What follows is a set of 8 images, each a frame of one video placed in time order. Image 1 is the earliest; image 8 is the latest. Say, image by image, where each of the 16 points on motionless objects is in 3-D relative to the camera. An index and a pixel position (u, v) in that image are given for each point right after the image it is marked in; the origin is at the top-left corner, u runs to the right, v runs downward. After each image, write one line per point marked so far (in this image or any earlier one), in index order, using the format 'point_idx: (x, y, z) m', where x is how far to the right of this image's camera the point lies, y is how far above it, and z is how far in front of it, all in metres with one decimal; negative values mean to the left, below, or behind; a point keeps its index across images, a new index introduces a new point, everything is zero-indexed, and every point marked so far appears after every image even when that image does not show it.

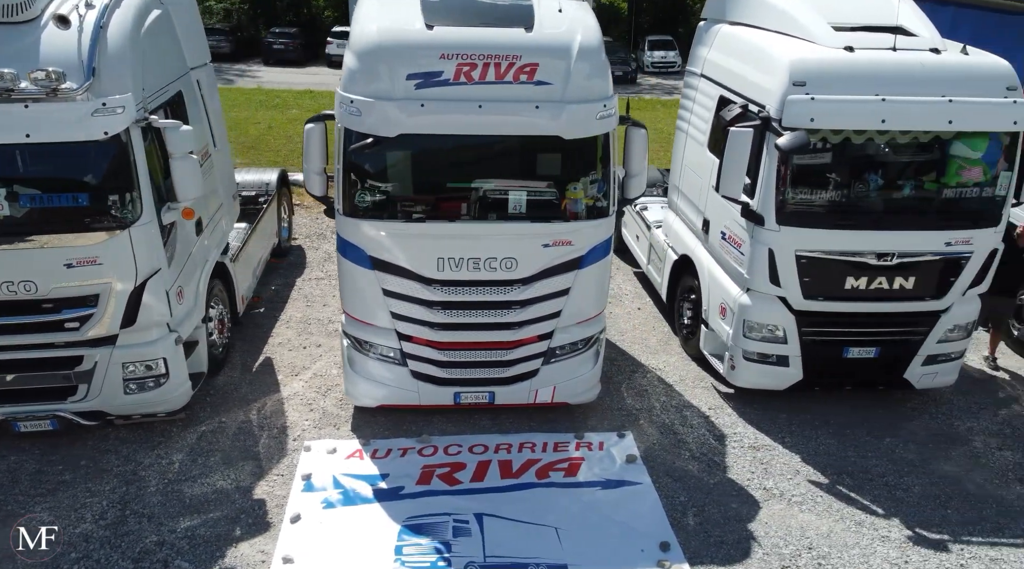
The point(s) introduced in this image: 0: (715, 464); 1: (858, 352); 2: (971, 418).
0: (+1.5, -1.4, +6.2) m
1: (+2.9, -0.6, +6.7) m
2: (+4.0, -1.1, +7.0) m
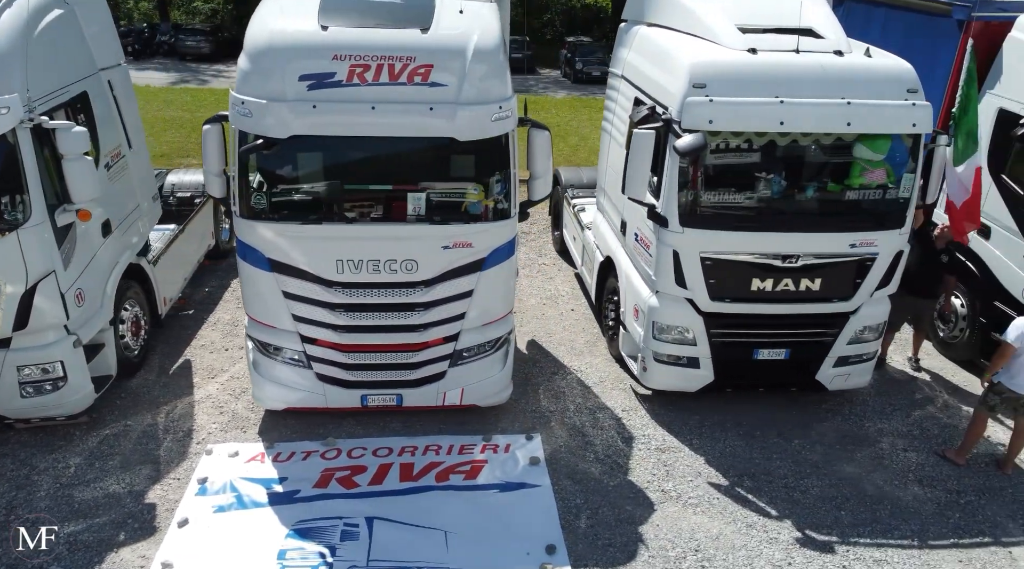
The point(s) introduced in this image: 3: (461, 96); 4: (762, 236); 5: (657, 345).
0: (+0.8, -1.4, +6.2) m
1: (+2.1, -0.6, +6.8) m
2: (+3.2, -1.2, +7.0) m
3: (-0.4, +1.3, +5.7) m
4: (+1.9, +0.4, +6.3) m
5: (+1.2, -0.5, +6.7) m
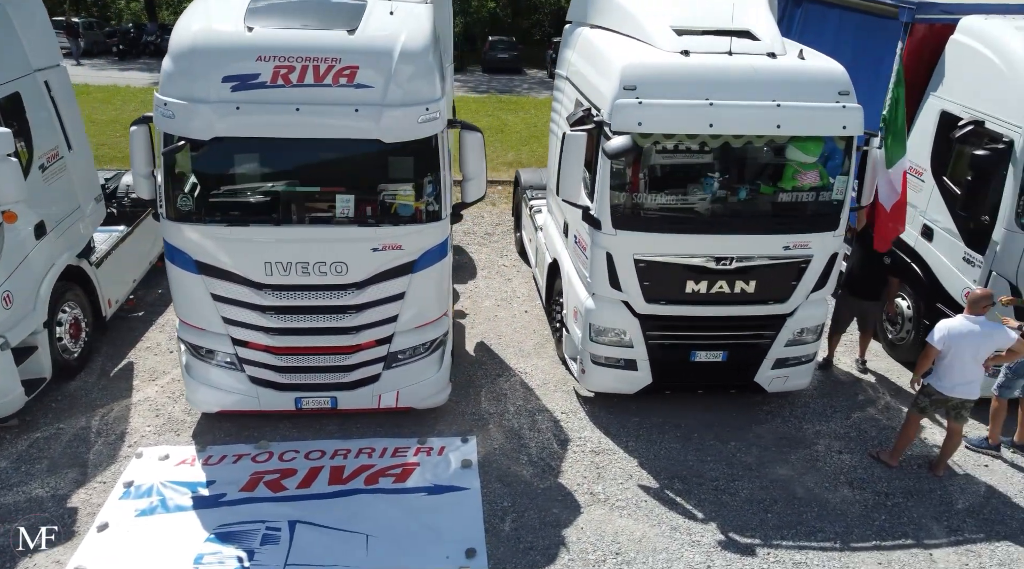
0: (+0.3, -1.4, +6.2) m
1: (+1.6, -0.6, +6.7) m
2: (+2.7, -1.2, +7.0) m
3: (-0.9, +1.3, +5.7) m
4: (+1.4, +0.4, +6.3) m
5: (+0.7, -0.5, +6.7) m
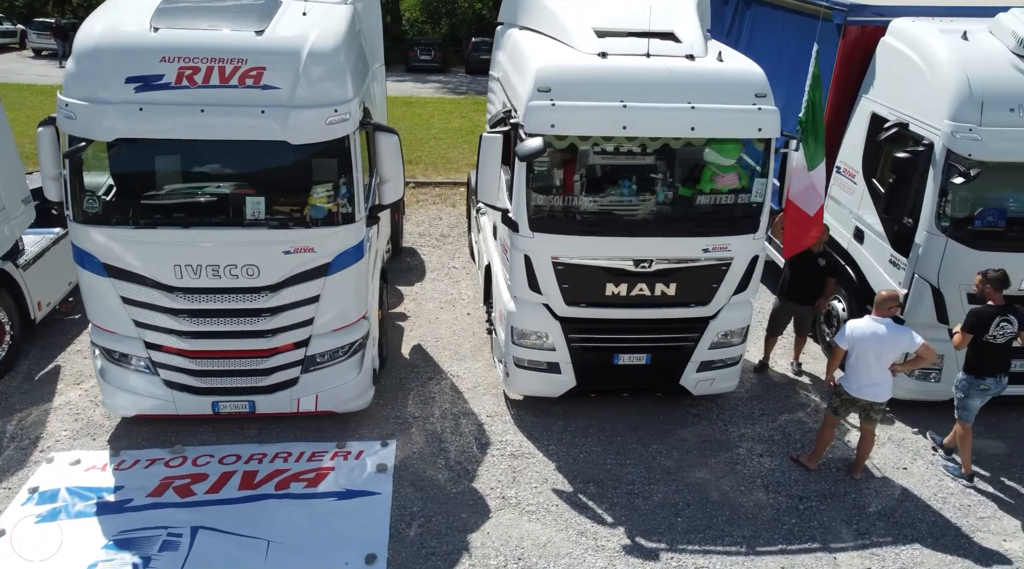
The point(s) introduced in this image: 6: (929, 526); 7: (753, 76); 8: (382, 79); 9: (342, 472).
0: (-0.4, -1.4, +6.1) m
1: (+1.0, -0.6, +6.7) m
2: (+2.0, -1.2, +7.0) m
3: (-1.5, +1.3, +5.6) m
4: (+0.8, +0.3, +6.3) m
5: (0.0, -0.5, +6.7) m
6: (+2.9, -1.7, +5.6) m
7: (+1.8, +1.6, +6.1) m
8: (-1.3, +2.1, +8.1) m
9: (-1.3, -1.4, +6.1) m
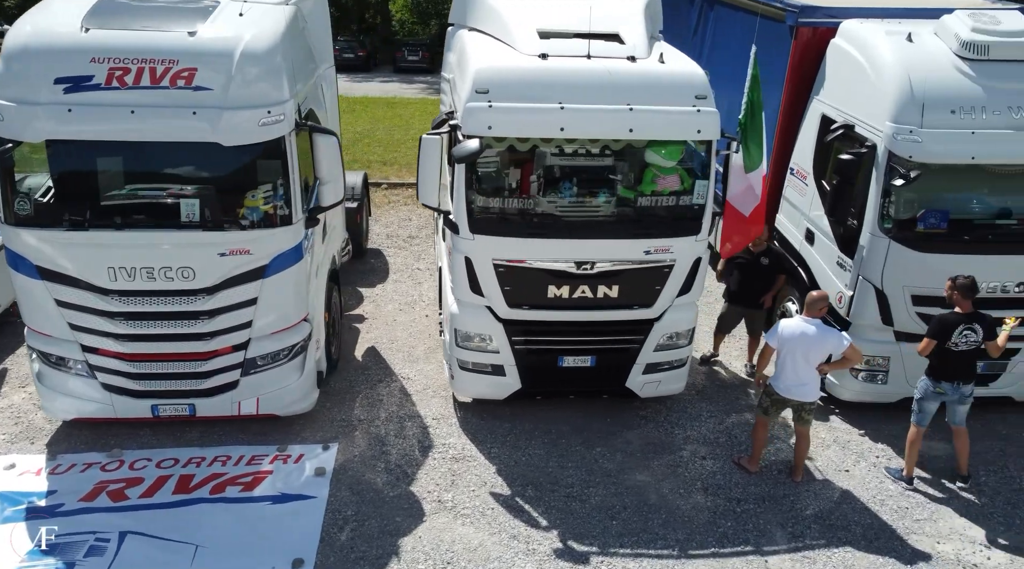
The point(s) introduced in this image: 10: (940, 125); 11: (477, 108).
0: (-0.8, -1.4, +6.1) m
1: (+0.5, -0.6, +6.7) m
2: (+1.6, -1.2, +7.0) m
3: (-2.0, +1.3, +5.6) m
4: (+0.3, +0.3, +6.2) m
5: (-0.4, -0.6, +6.7) m
6: (+2.4, -1.7, +5.6) m
7: (+1.4, +1.6, +6.1) m
8: (-1.8, +2.0, +8.0) m
9: (-1.7, -1.4, +6.0) m
10: (+3.3, +1.2, +6.2) m
11: (-0.3, +1.3, +5.9) m
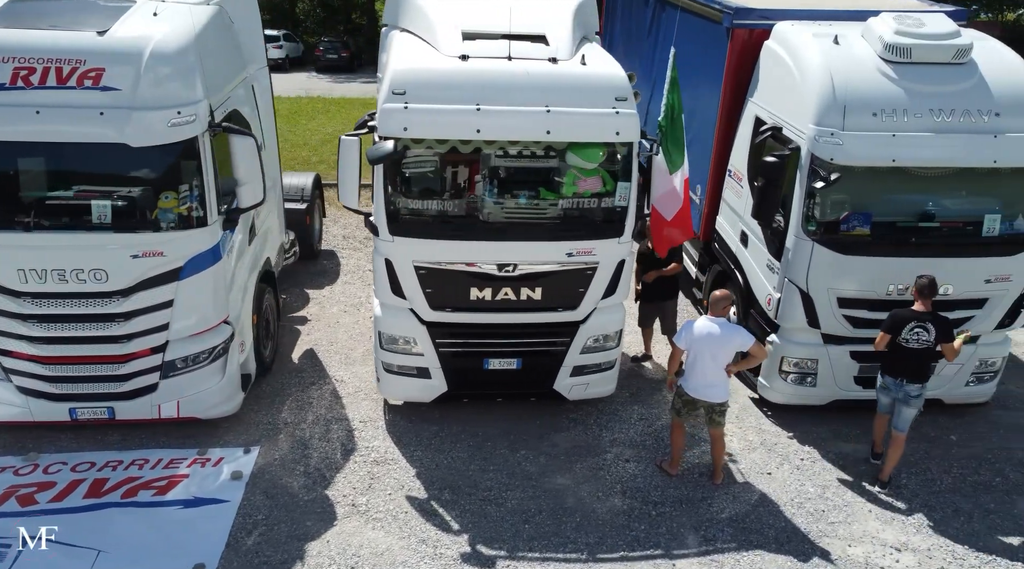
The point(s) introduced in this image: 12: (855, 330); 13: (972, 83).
0: (-1.4, -1.5, +6.1) m
1: (-0.1, -0.7, +6.7) m
2: (+1.0, -1.2, +7.0) m
3: (-2.6, +1.3, +5.5) m
4: (-0.3, +0.3, +6.2) m
5: (-1.0, -0.6, +6.6) m
6: (+1.8, -1.7, +5.6) m
7: (+0.8, +1.5, +6.1) m
8: (-2.4, +2.0, +8.0) m
9: (-2.3, -1.4, +6.0) m
10: (+2.7, +1.2, +6.2) m
11: (-0.9, +1.3, +5.9) m
12: (+2.9, -0.4, +6.7) m
13: (+3.6, +1.6, +6.3) m
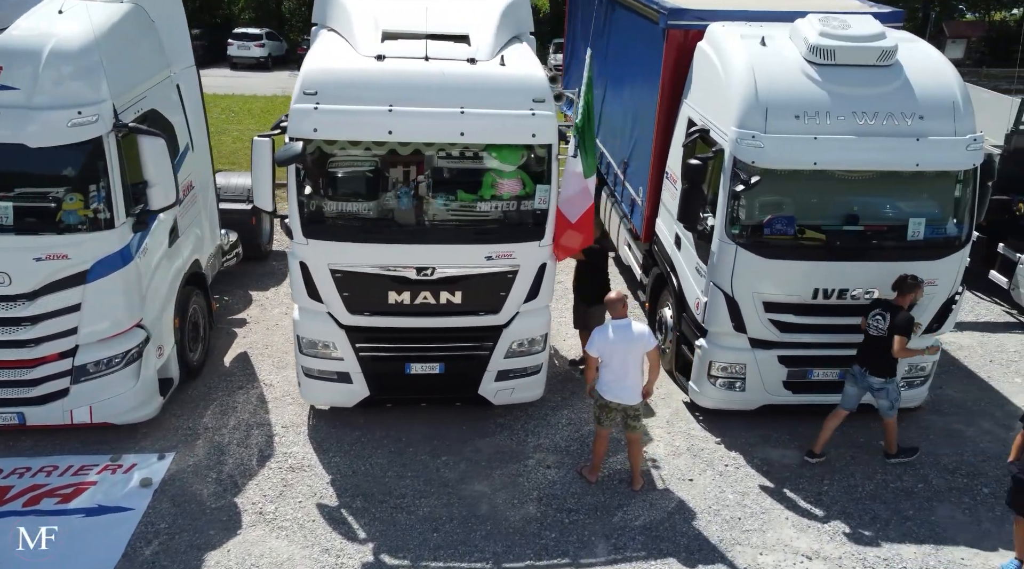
0: (-2.1, -1.5, +6.0) m
1: (-0.7, -0.7, +6.6) m
2: (+0.3, -1.3, +6.9) m
3: (-3.2, +1.2, +5.4) m
4: (-0.9, +0.3, +6.1) m
5: (-1.7, -0.6, +6.5) m
6: (+1.2, -1.7, +5.5) m
7: (+0.1, +1.5, +6.0) m
8: (-3.1, +2.0, +7.9) m
9: (-3.0, -1.5, +5.9) m
10: (+2.1, +1.2, +6.2) m
11: (-1.5, +1.2, +5.8) m
12: (+2.2, -0.4, +6.6) m
13: (+3.0, +1.5, +6.3) m
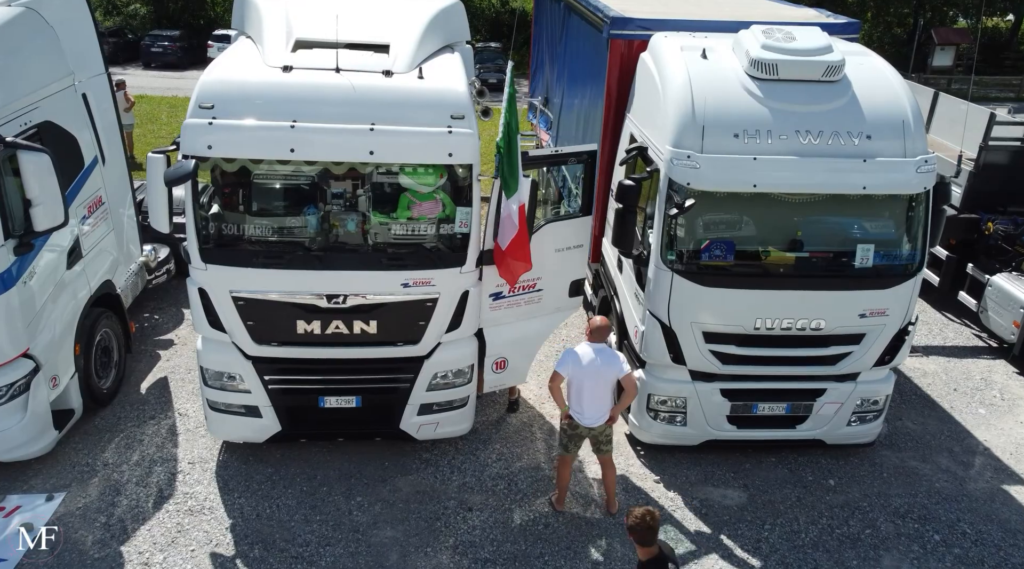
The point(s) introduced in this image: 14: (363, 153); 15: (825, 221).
0: (-2.7, -1.7, +5.5) m
1: (-1.3, -0.9, +6.1) m
2: (-0.3, -1.5, +6.4) m
3: (-3.8, +1.1, +4.9) m
4: (-1.5, +0.1, +5.6) m
5: (-2.3, -0.8, +6.1) m
6: (+0.6, -2.0, +5.1) m
7: (-0.4, +1.3, +5.6) m
8: (-3.6, +1.8, +7.4) m
9: (-3.6, -1.7, +5.4) m
10: (+1.5, +1.0, +5.7) m
11: (-2.1, +1.1, +5.3) m
12: (+1.6, -0.6, +6.2) m
13: (+2.4, +1.3, +5.9) m
14: (-1.0, +0.9, +5.4) m
15: (+2.3, +0.5, +5.9) m
